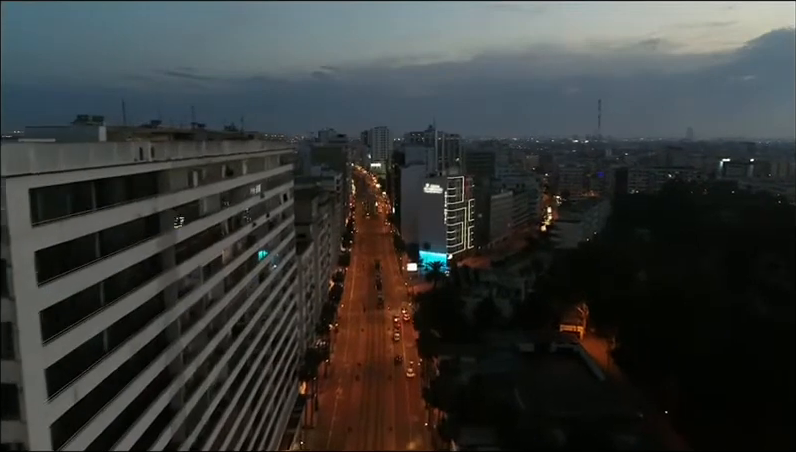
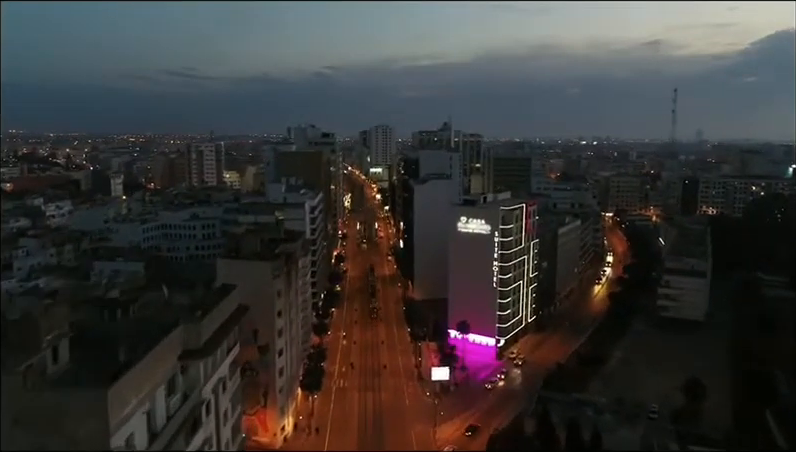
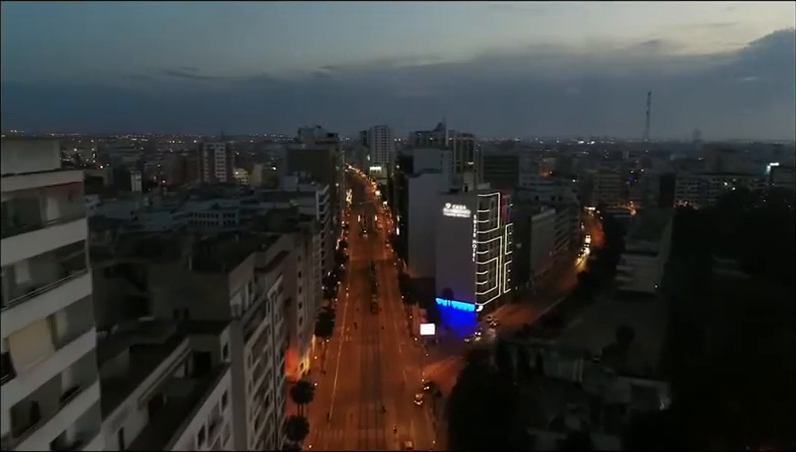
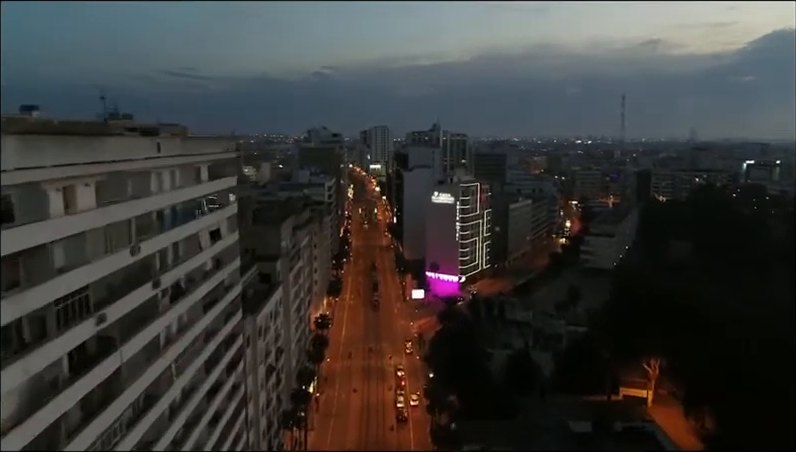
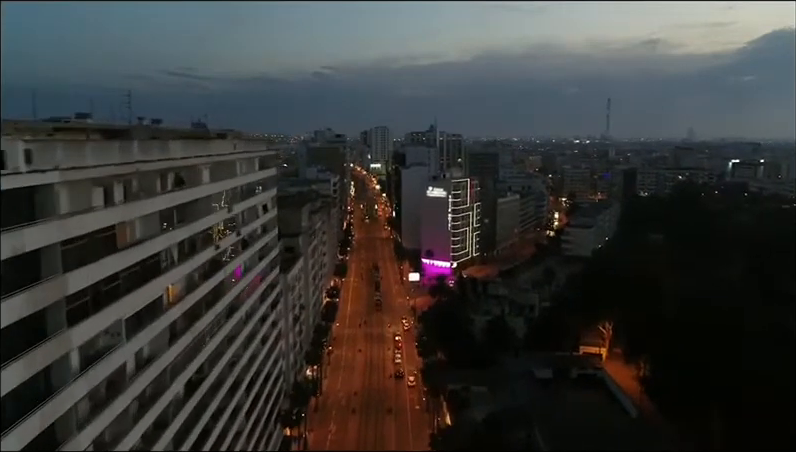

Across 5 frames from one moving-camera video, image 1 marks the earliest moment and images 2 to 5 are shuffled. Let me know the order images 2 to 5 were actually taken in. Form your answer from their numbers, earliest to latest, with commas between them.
5, 4, 3, 2
